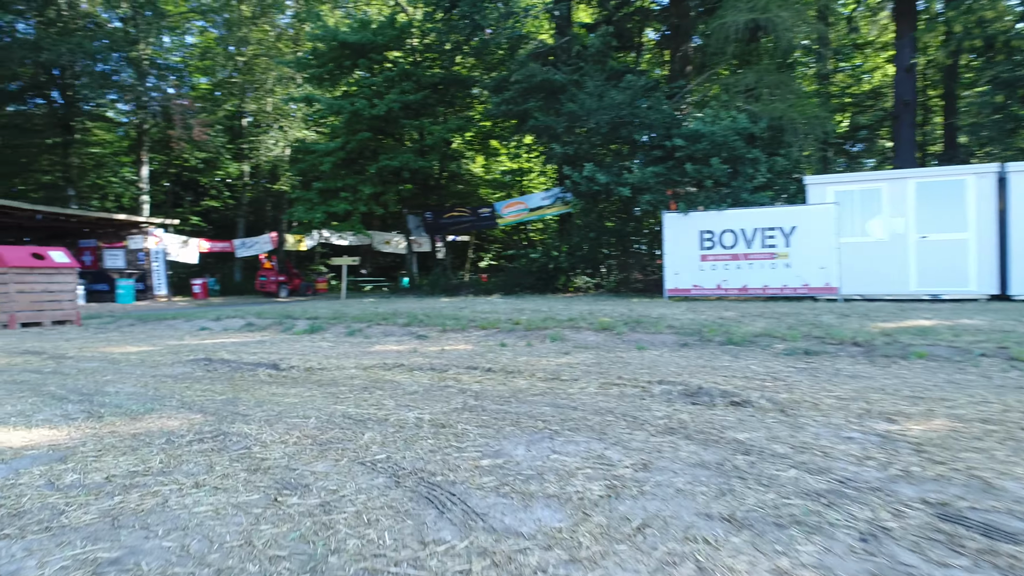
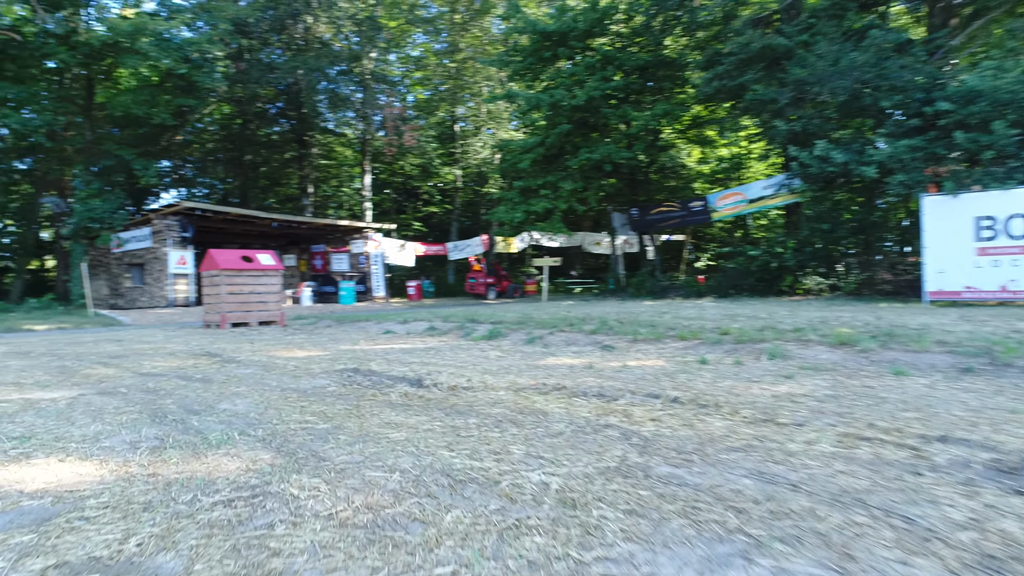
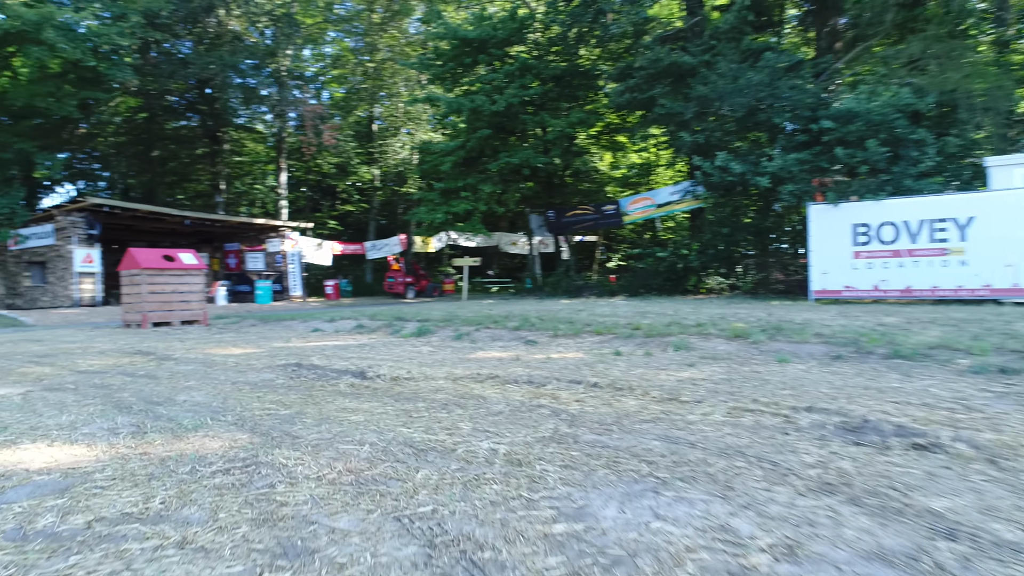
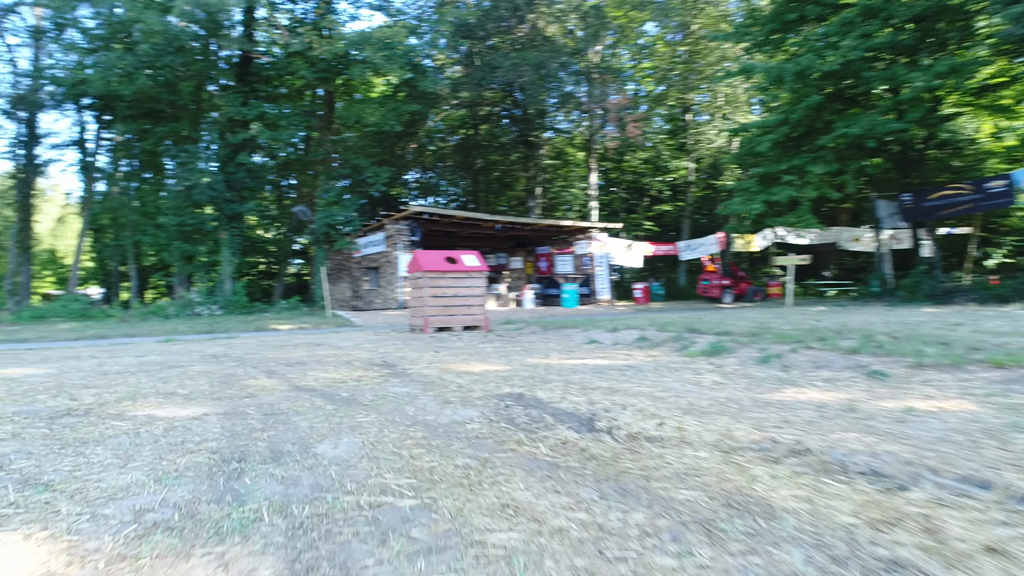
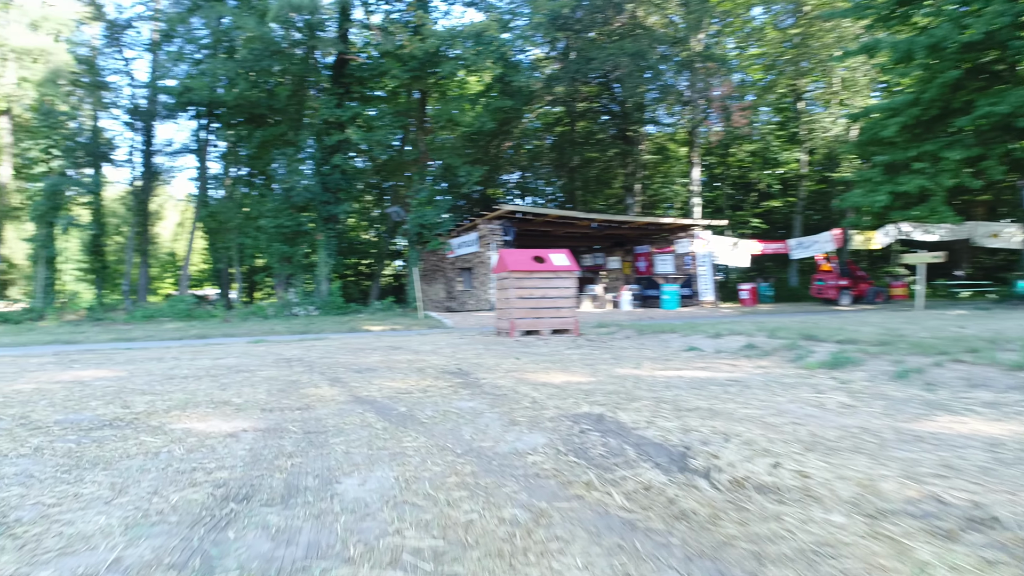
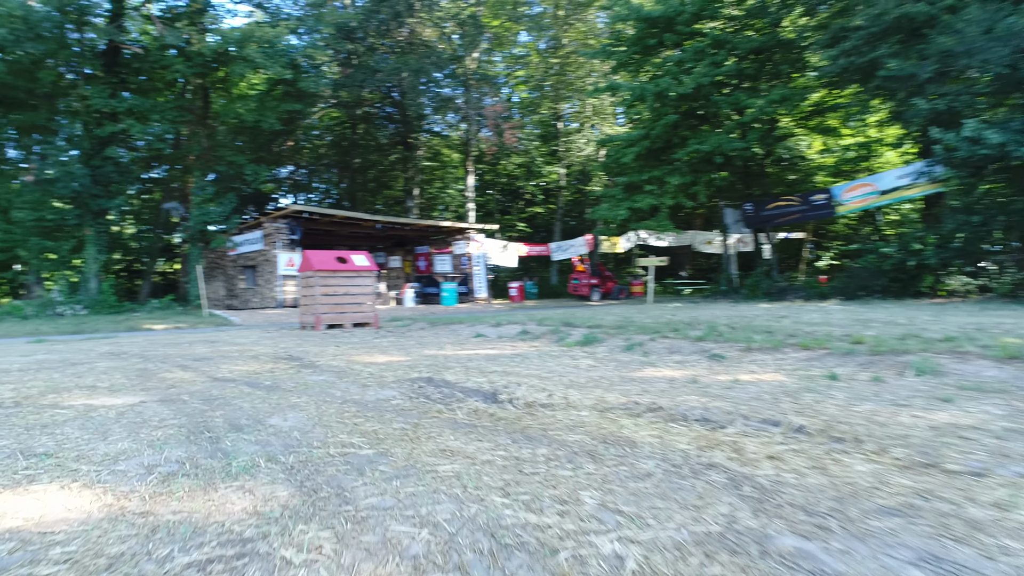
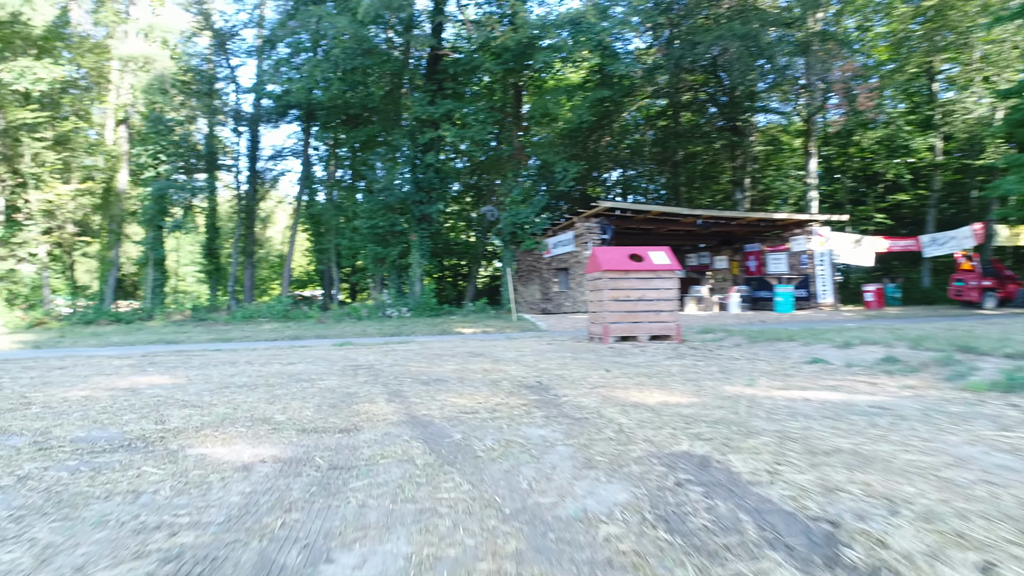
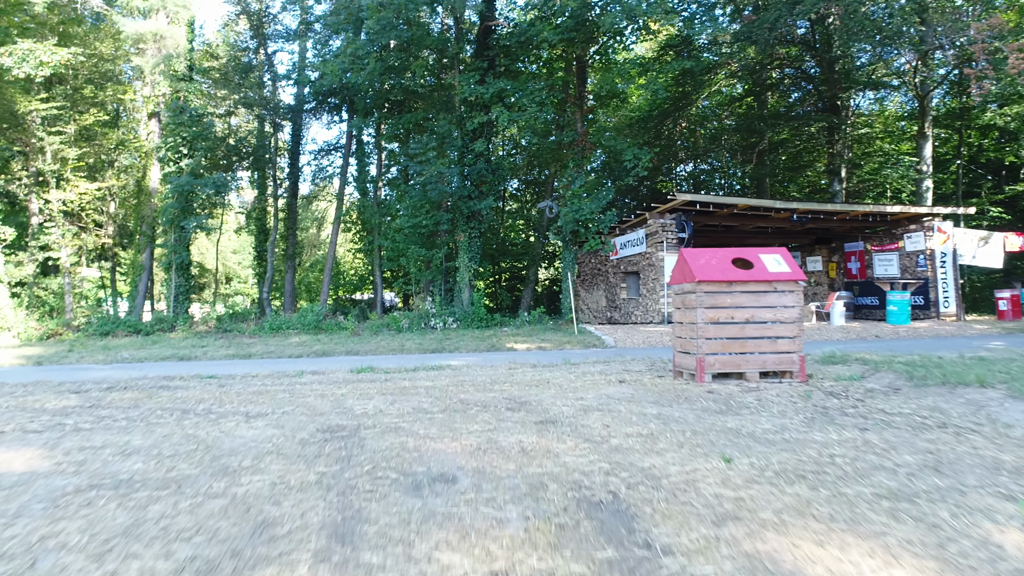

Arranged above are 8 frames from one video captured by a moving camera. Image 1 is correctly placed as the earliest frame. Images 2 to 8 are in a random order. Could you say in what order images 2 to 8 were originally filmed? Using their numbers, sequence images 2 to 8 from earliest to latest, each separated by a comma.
3, 2, 6, 4, 5, 7, 8
